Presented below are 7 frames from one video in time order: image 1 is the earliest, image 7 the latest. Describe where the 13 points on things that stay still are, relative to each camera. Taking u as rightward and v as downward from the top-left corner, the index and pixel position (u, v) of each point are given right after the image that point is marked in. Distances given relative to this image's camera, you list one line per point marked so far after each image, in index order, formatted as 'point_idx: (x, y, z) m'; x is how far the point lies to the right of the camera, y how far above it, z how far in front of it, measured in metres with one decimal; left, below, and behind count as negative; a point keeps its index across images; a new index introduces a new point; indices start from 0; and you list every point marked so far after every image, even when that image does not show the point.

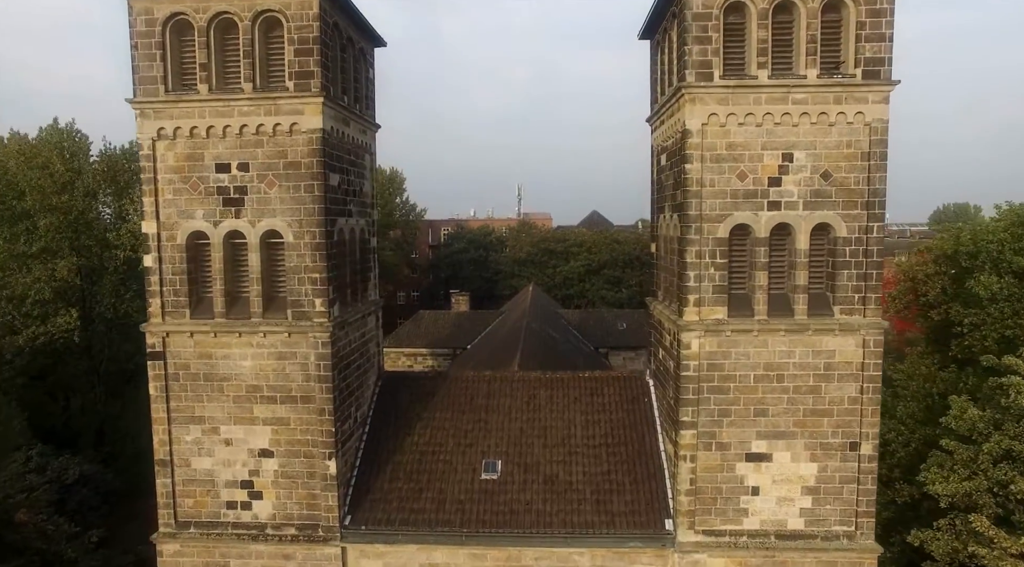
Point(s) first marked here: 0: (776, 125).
0: (+2.9, +1.8, +8.3) m
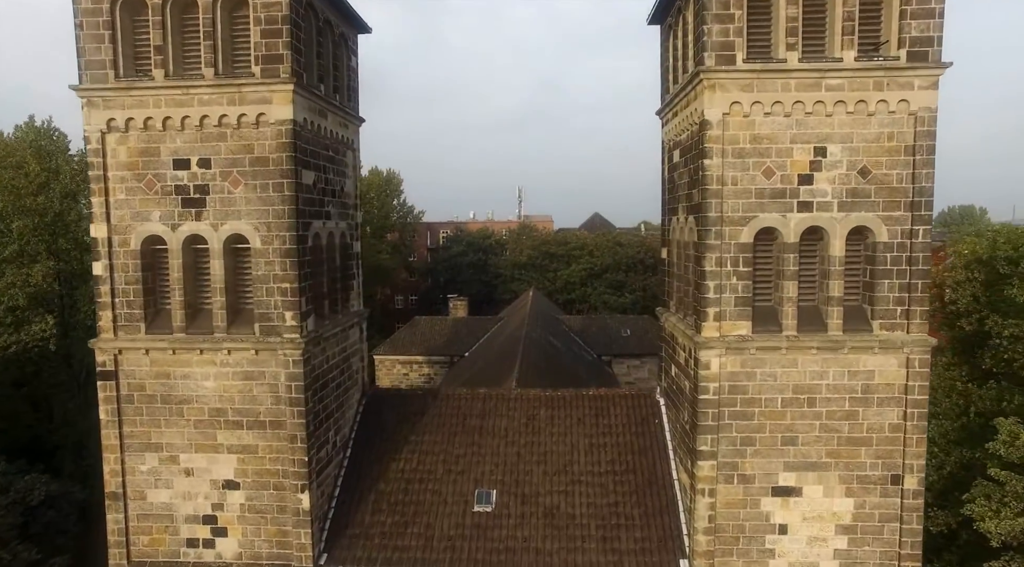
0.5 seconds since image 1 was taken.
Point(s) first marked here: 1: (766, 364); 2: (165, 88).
0: (+2.9, +1.7, +7.3) m
1: (+2.6, -0.8, +7.5) m
2: (-3.6, +2.0, +7.6) m
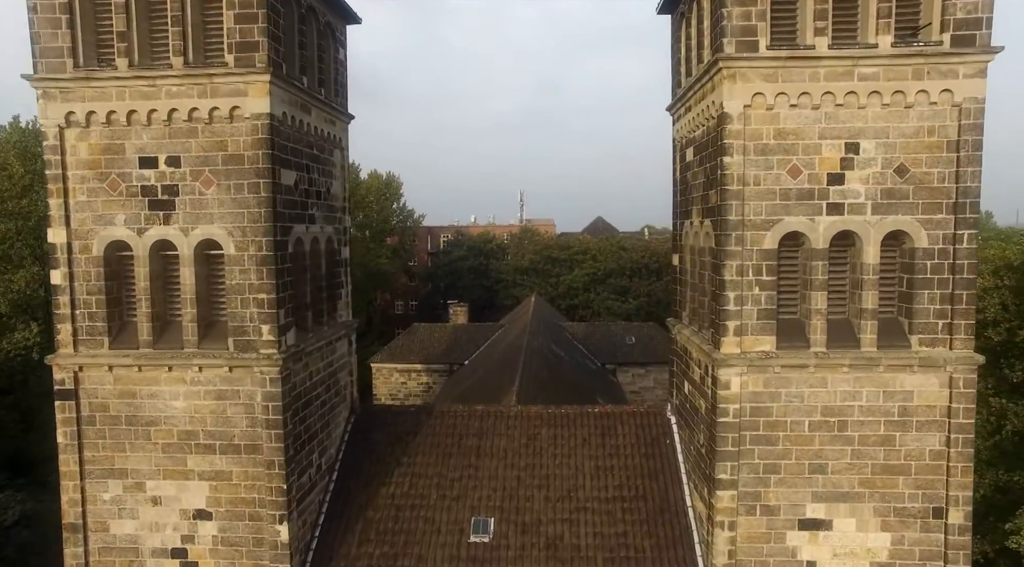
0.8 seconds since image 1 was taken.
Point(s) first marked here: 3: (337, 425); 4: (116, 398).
0: (+2.9, +1.6, +6.6) m
1: (+2.6, -0.9, +6.8) m
2: (-3.6, +1.9, +6.9) m
3: (-2.2, -1.8, +9.3) m
4: (-3.9, -1.1, +7.2) m
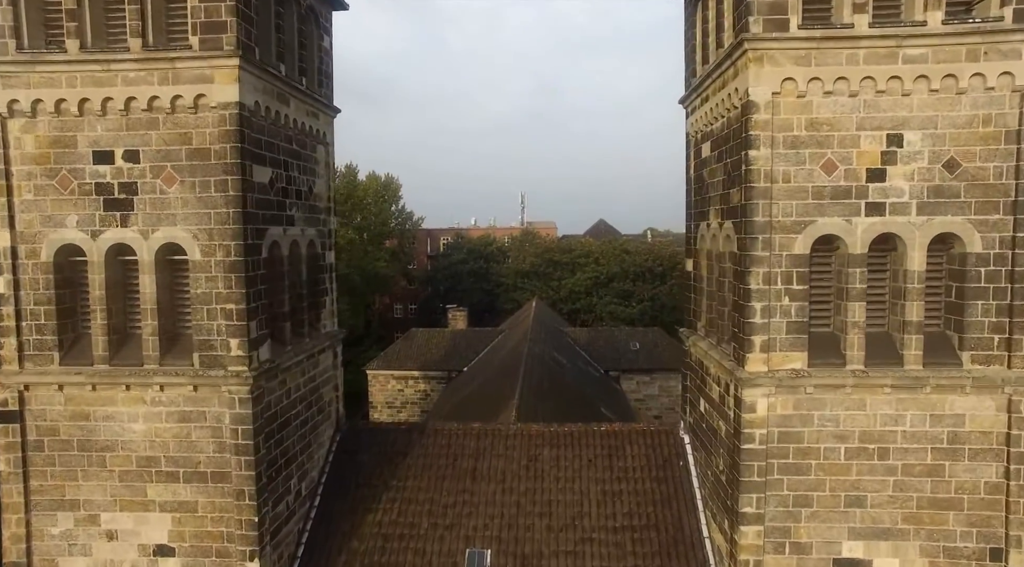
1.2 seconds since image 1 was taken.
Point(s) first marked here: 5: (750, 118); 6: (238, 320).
0: (+2.9, +1.5, +5.8) m
1: (+2.6, -1.0, +6.0) m
2: (-3.6, +1.8, +6.2) m
3: (-2.2, -1.9, +8.5) m
4: (-3.9, -1.2, +6.4) m
5: (+1.9, +1.3, +5.9) m
6: (-2.4, -0.3, +6.4) m
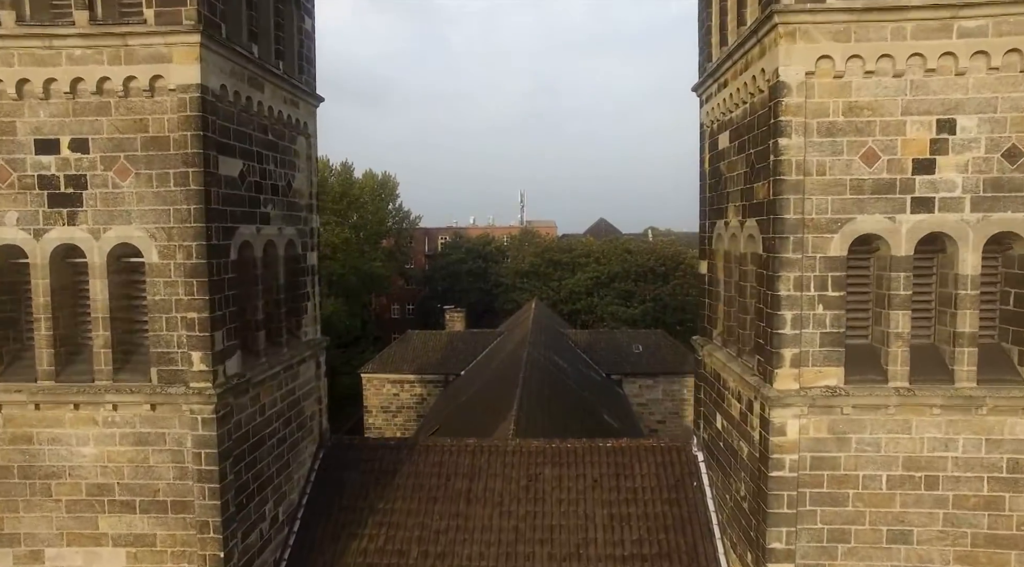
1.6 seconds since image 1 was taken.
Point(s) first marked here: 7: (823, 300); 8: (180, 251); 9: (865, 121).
0: (+2.9, +1.5, +5.1) m
1: (+2.5, -1.0, +5.3) m
2: (-3.6, +1.8, +5.4) m
3: (-2.2, -1.9, +7.8) m
4: (-3.9, -1.2, +5.7) m
5: (+1.9, +1.3, +5.2) m
6: (-2.4, -0.4, +5.7) m
7: (+2.3, -0.1, +5.4) m
8: (-2.5, +0.2, +5.7) m
9: (+2.5, +1.1, +5.2) m
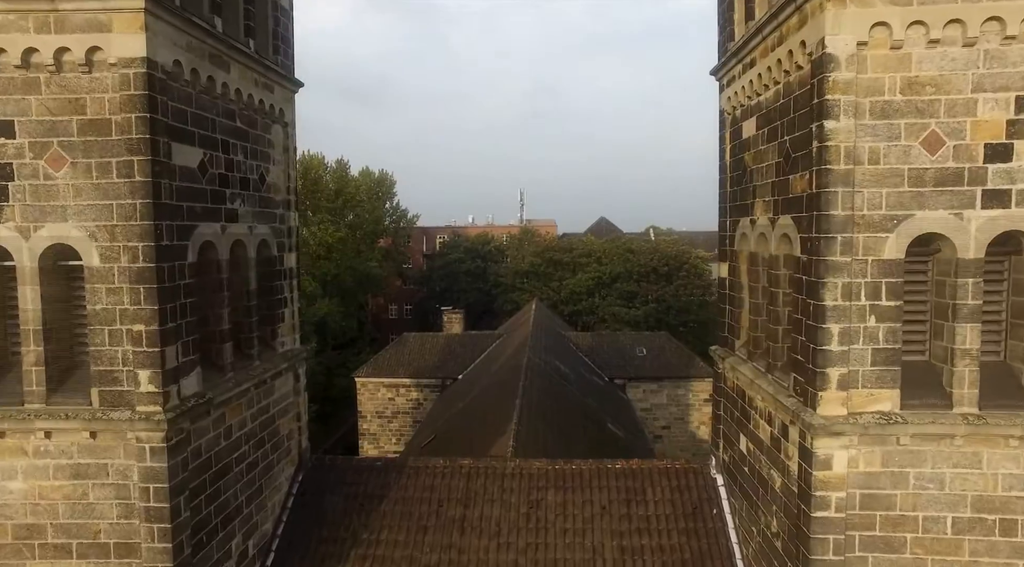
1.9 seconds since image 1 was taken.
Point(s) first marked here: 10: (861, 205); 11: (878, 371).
0: (+2.9, +1.4, +4.3) m
1: (+2.5, -1.1, +4.5) m
2: (-3.6, +1.7, +4.6) m
3: (-2.3, -2.0, +7.0) m
4: (-3.9, -1.3, +4.9) m
5: (+1.9, +1.2, +4.4) m
6: (-2.4, -0.4, +4.9) m
7: (+2.3, -0.2, +4.6) m
8: (-2.5, +0.2, +4.9) m
9: (+2.5, +1.1, +4.4) m
10: (+2.1, +0.5, +4.5) m
11: (+2.3, -0.5, +4.6) m
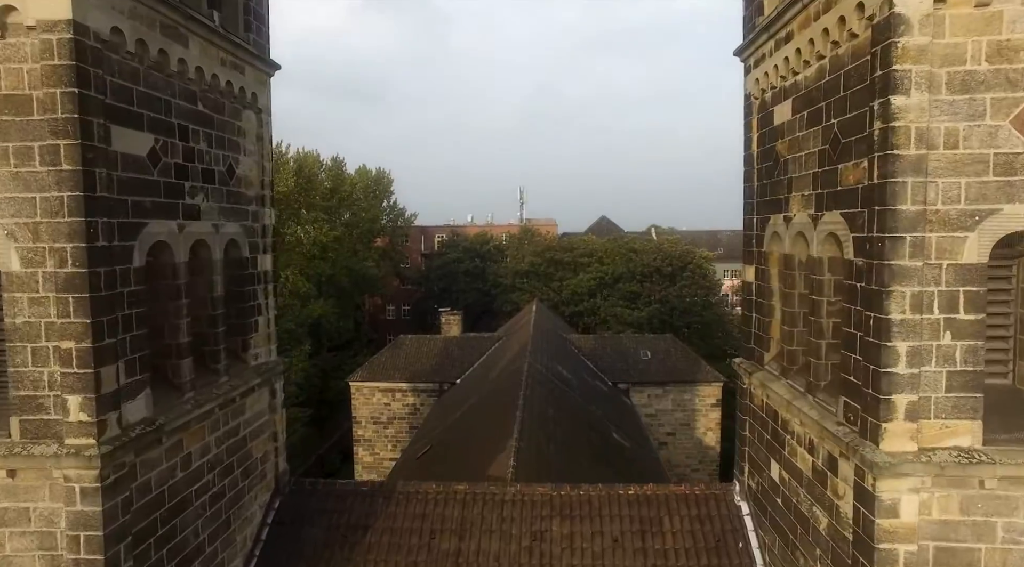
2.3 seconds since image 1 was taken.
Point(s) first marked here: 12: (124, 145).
0: (+2.9, +1.4, +3.5) m
1: (+2.5, -1.1, +3.7) m
2: (-3.6, +1.7, +3.8) m
3: (-2.2, -2.0, +6.2) m
4: (-3.9, -1.3, +4.1) m
5: (+1.9, +1.2, +3.6) m
6: (-2.4, -0.5, +4.1) m
7: (+2.3, -0.2, +3.8) m
8: (-2.5, +0.1, +4.1) m
9: (+2.5, +1.1, +3.6) m
10: (+2.1, +0.4, +3.7) m
11: (+2.3, -0.6, +3.8) m
12: (-2.3, +0.9, +4.5) m
